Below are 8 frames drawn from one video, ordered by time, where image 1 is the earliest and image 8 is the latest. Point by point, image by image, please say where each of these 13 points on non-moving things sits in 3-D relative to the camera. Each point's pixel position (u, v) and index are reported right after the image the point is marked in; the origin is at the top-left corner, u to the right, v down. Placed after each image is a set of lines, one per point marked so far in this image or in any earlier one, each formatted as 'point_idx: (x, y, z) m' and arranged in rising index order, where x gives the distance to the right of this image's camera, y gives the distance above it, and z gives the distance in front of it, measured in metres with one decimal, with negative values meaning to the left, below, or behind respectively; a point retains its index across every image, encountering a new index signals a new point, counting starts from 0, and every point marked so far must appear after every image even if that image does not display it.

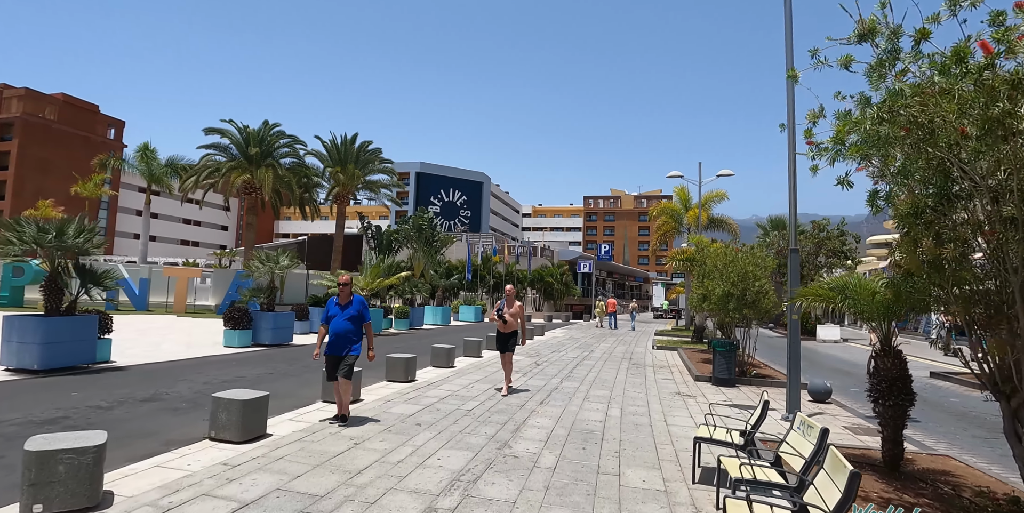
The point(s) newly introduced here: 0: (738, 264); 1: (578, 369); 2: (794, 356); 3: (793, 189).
0: (+5.2, -0.2, +13.9) m
1: (+1.6, -2.7, +14.7) m
2: (+4.5, -1.6, +9.5) m
3: (+4.6, +1.1, +9.8) m
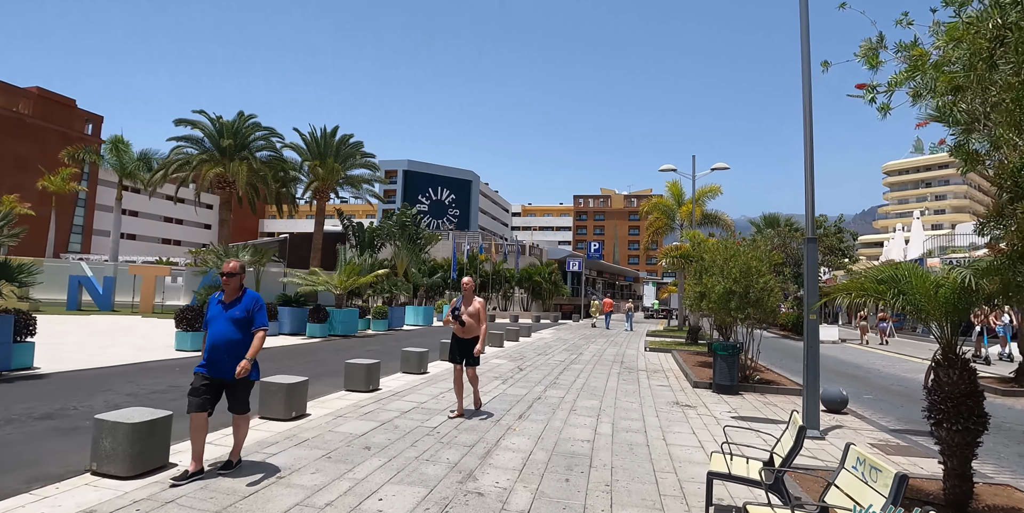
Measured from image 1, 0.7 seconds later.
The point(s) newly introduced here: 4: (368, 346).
0: (+4.8, -0.1, +12.6) m
1: (+1.1, -2.6, +13.3) m
2: (+4.1, -1.5, +8.2) m
3: (+4.2, +1.3, +8.6) m
4: (-4.1, -2.6, +17.1) m
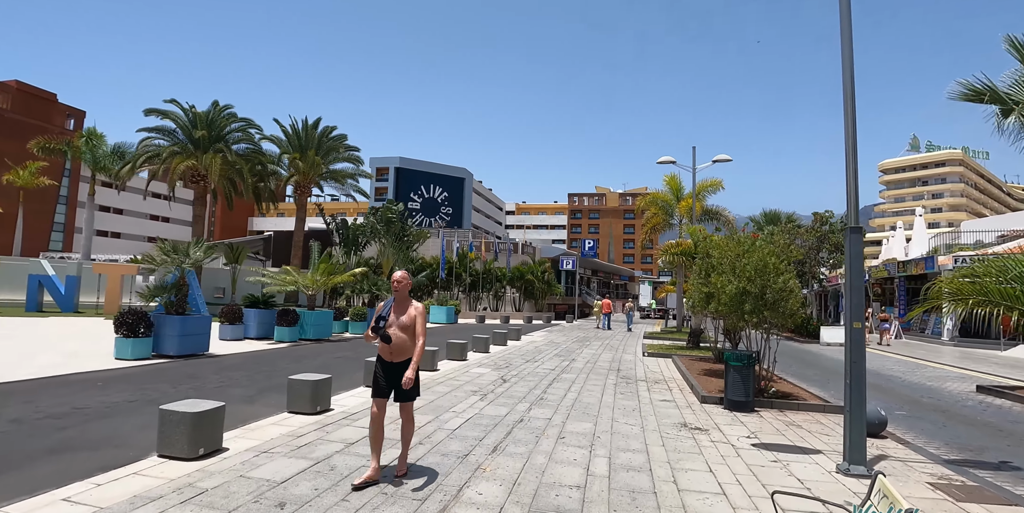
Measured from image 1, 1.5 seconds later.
0: (+4.4, 0.0, +11.0) m
1: (+0.8, -2.5, +11.7) m
2: (+3.8, -1.4, +6.6) m
3: (+3.9, +1.3, +6.9) m
4: (-4.5, -2.5, +15.5) m
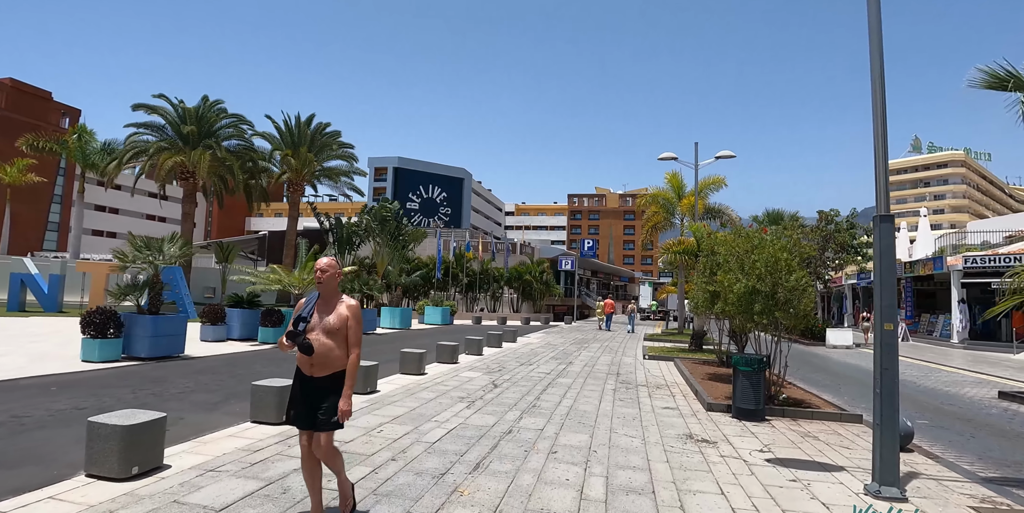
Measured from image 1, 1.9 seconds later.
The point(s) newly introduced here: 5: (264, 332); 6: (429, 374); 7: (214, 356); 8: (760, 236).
0: (+4.3, +0.1, +10.2) m
1: (+0.6, -2.5, +10.9) m
2: (+3.7, -1.3, +5.8) m
3: (+3.8, +1.4, +6.1) m
4: (-4.7, -2.5, +14.7) m
5: (-7.3, -2.2, +17.7) m
6: (-1.7, -2.4, +12.4) m
7: (-6.9, -2.3, +13.9) m
8: (+4.6, +0.4, +11.1) m
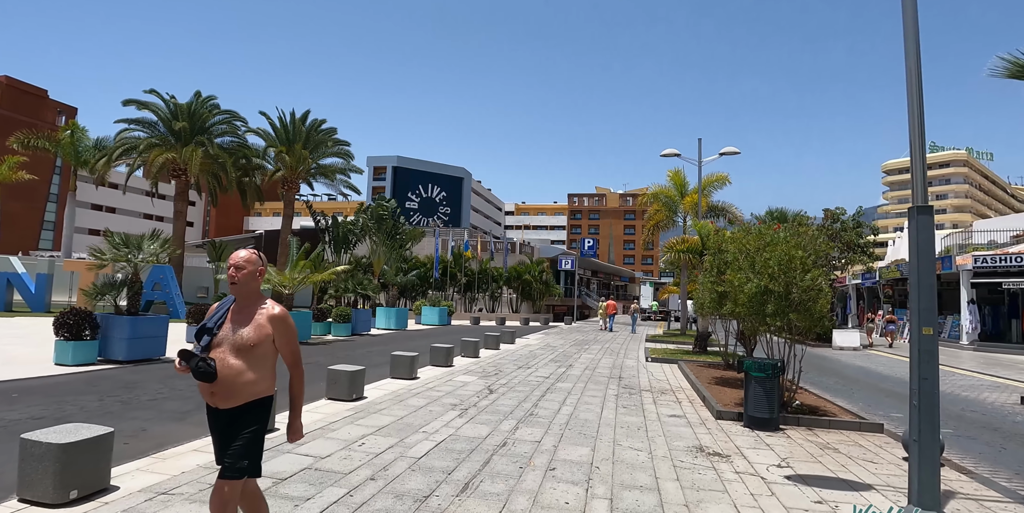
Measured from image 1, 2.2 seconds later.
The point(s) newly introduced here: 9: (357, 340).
0: (+4.2, +0.1, +9.6) m
1: (+0.6, -2.4, +10.3) m
2: (+3.6, -1.3, +5.2) m
3: (+3.7, +1.5, +5.5) m
4: (-4.7, -2.4, +14.0) m
5: (-7.4, -2.2, +17.0) m
6: (-1.8, -2.4, +11.7) m
7: (-6.9, -2.3, +13.2) m
8: (+4.5, +0.4, +10.5) m
9: (-5.1, -2.8, +19.8) m
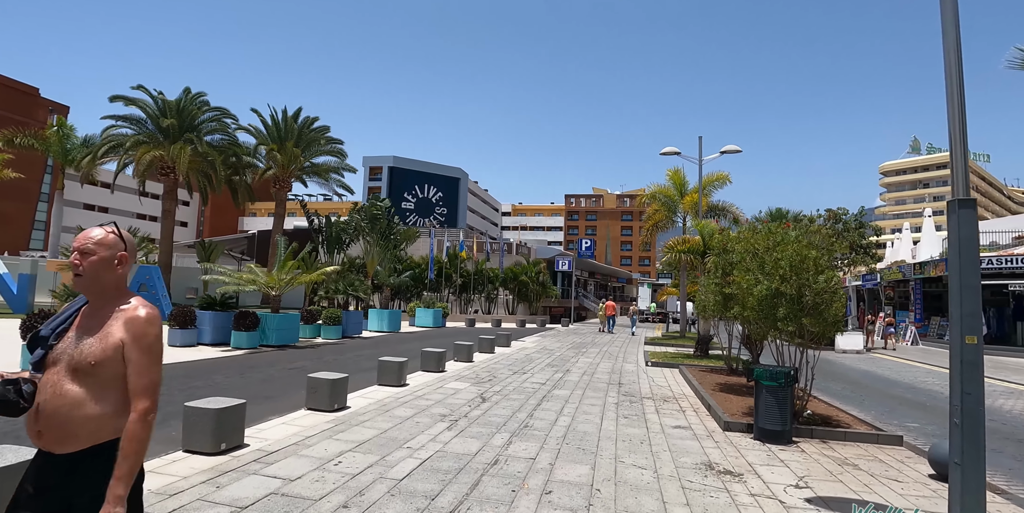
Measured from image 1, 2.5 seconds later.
0: (+4.1, +0.1, +9.0) m
1: (+0.5, -2.4, +9.6) m
2: (+3.5, -1.3, +4.6) m
3: (+3.6, +1.5, +4.9) m
4: (-4.9, -2.4, +13.4) m
5: (-7.5, -2.2, +16.4) m
6: (-1.9, -2.4, +11.1) m
7: (-7.1, -2.3, +12.6) m
8: (+4.4, +0.4, +9.9) m
9: (-5.3, -2.8, +19.2) m
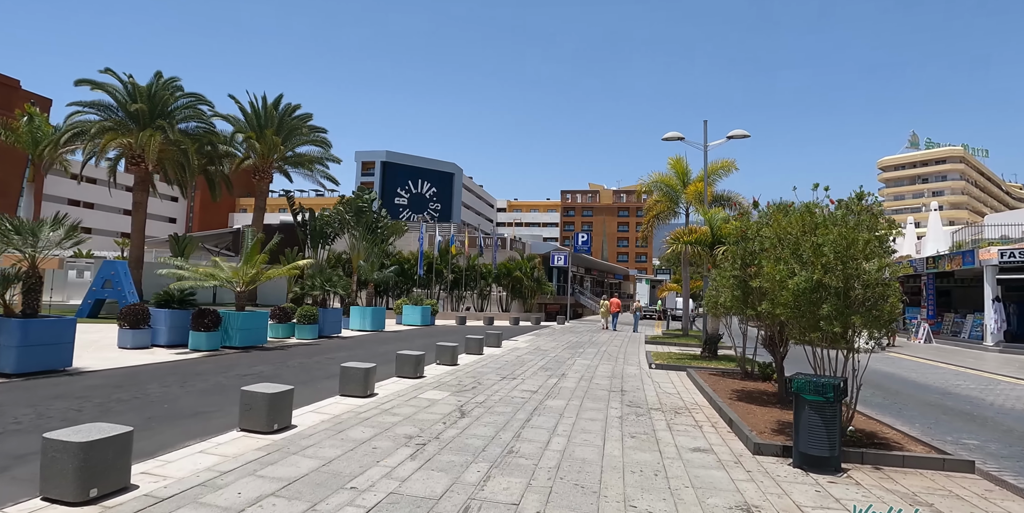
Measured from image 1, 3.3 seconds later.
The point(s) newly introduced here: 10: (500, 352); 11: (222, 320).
0: (+3.9, +0.3, +7.4) m
1: (+0.2, -2.2, +8.0) m
2: (+3.3, -1.1, +3.0) m
3: (+3.5, +1.6, +3.3) m
4: (-5.1, -2.2, +11.7) m
5: (-7.8, -2.0, +14.7) m
6: (-2.1, -2.2, +9.5) m
7: (-7.3, -2.1, +10.9) m
8: (+4.2, +0.6, +8.3) m
9: (-5.6, -2.6, +17.5) m
10: (-0.3, -2.7, +17.2) m
11: (-7.4, -1.6, +15.2) m
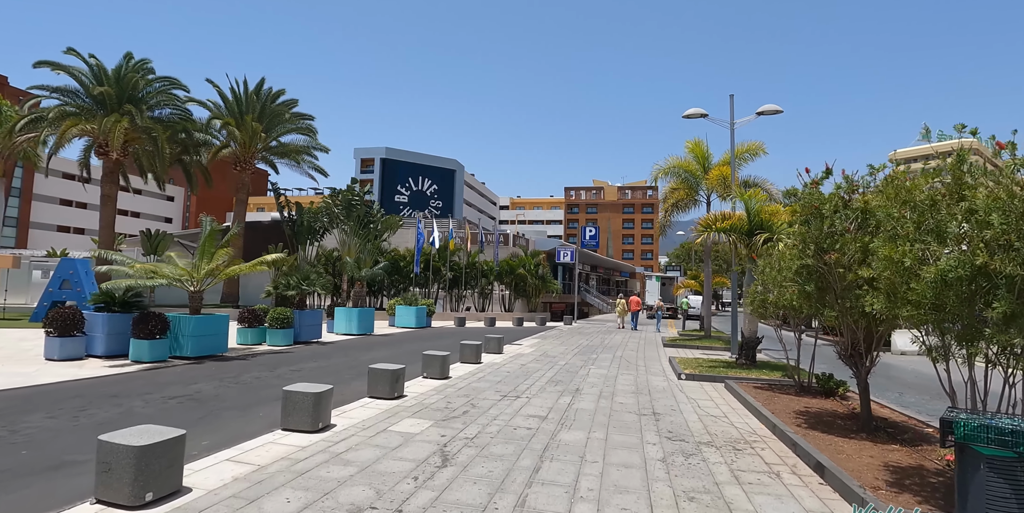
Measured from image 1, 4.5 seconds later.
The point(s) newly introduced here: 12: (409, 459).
0: (+3.9, +0.5, +4.9) m
1: (+0.3, -2.1, +5.6) m
2: (+3.3, -0.9, +0.6) m
3: (+3.4, +1.8, +0.9) m
4: (-5.1, -2.1, +9.3) m
5: (-7.7, -1.8, +12.3) m
6: (-2.1, -2.0, +7.1) m
7: (-7.3, -1.9, +8.5) m
8: (+4.2, +0.8, +5.8) m
9: (-5.5, -2.4, +15.1) m
10: (-0.3, -2.5, +14.7) m
11: (-7.3, -1.5, +12.8) m
12: (-1.0, -2.0, +6.1) m
